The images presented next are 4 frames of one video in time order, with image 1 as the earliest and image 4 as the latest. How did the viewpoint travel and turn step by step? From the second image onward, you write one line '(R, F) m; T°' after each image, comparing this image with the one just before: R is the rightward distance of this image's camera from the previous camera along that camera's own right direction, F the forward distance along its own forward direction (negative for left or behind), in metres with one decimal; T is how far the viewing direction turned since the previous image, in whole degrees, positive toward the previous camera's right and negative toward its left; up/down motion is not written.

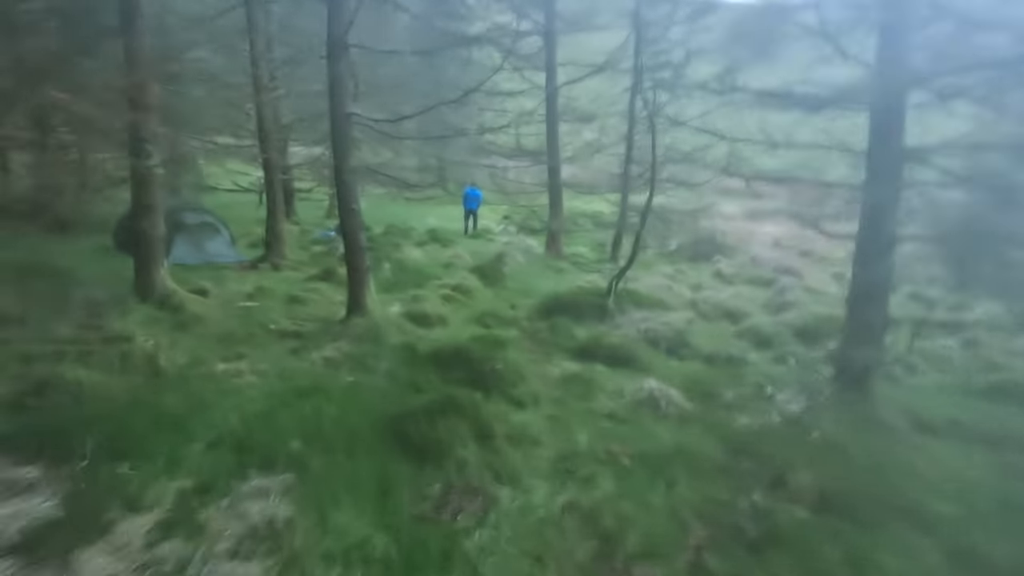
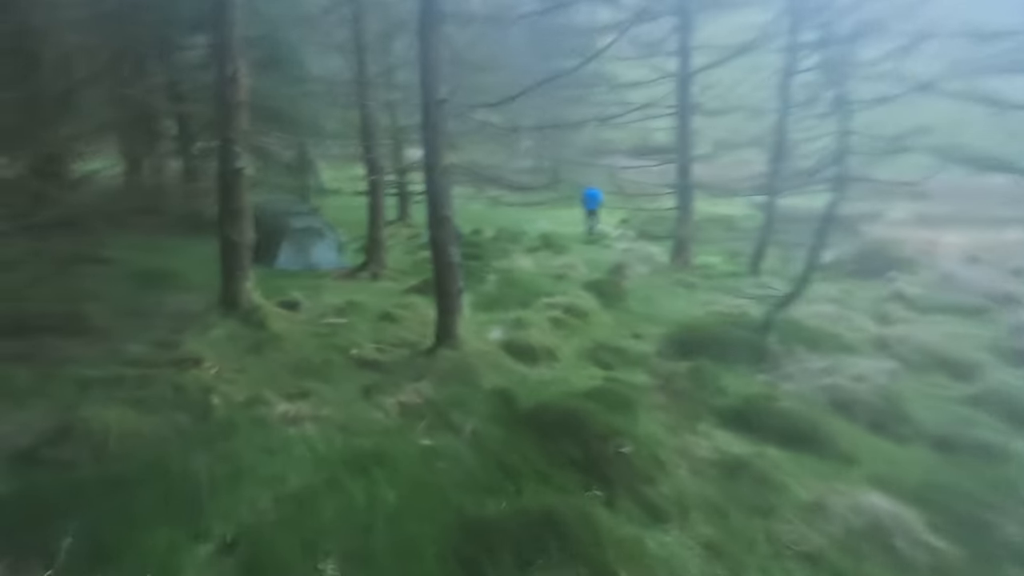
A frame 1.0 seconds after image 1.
(-0.3, +2.2) m; -12°
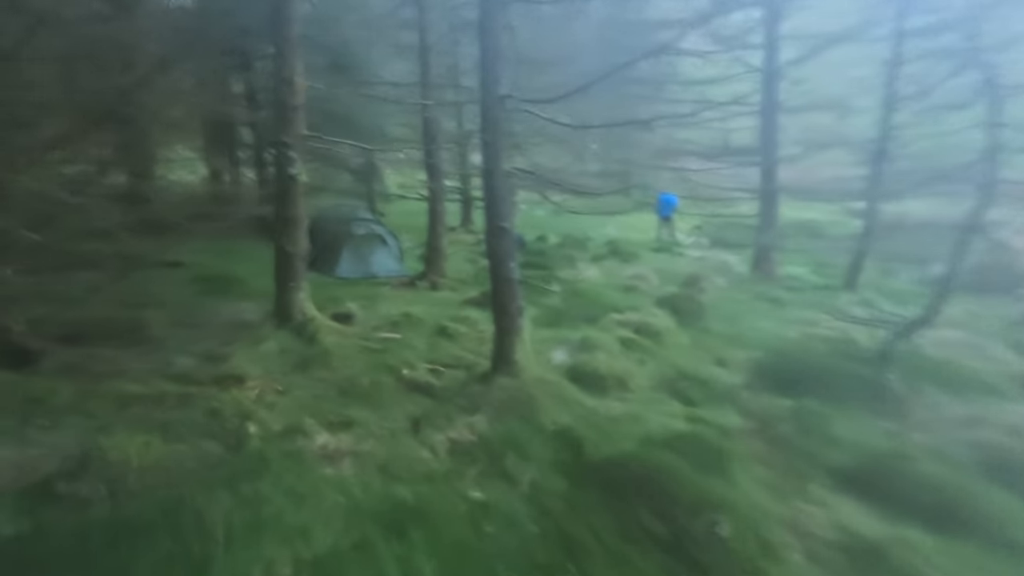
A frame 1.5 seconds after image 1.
(-0.1, +1.0) m; -7°
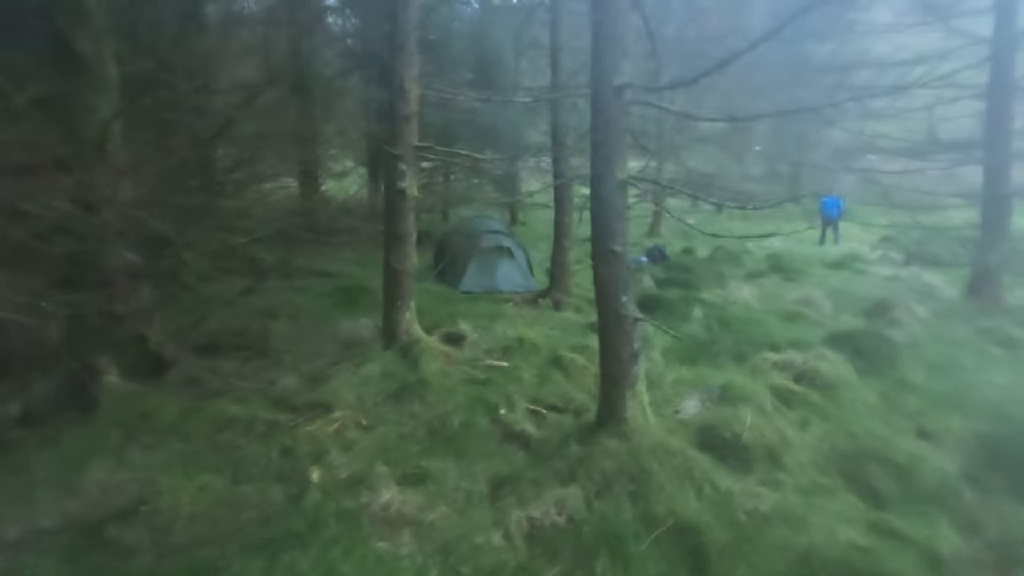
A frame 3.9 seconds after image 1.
(+0.4, +1.4) m; -16°
